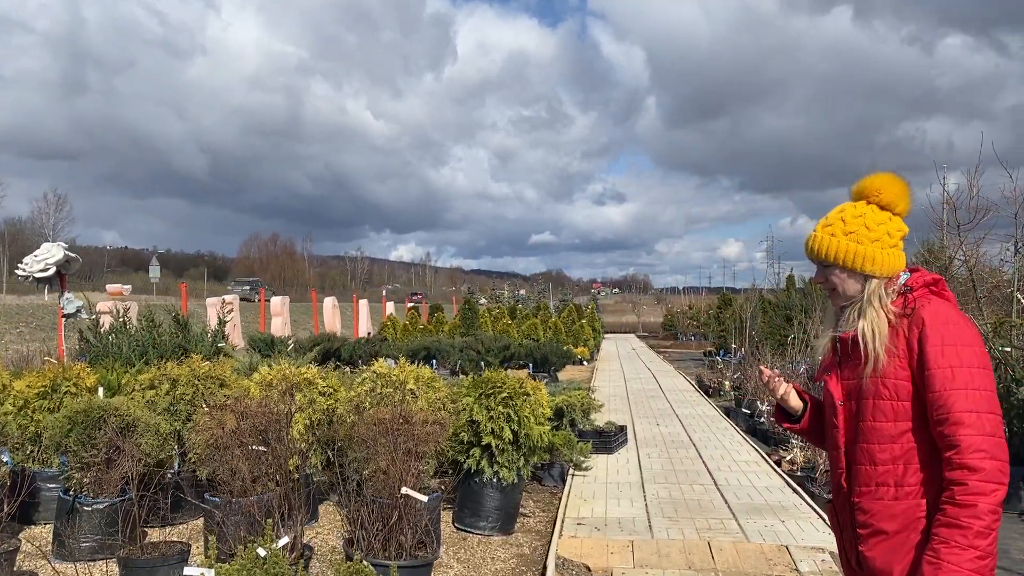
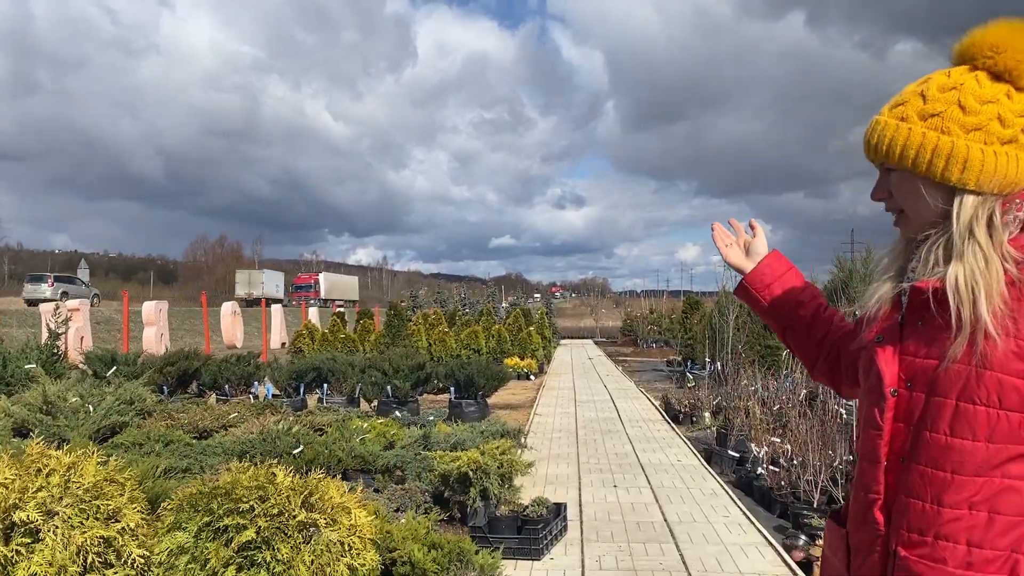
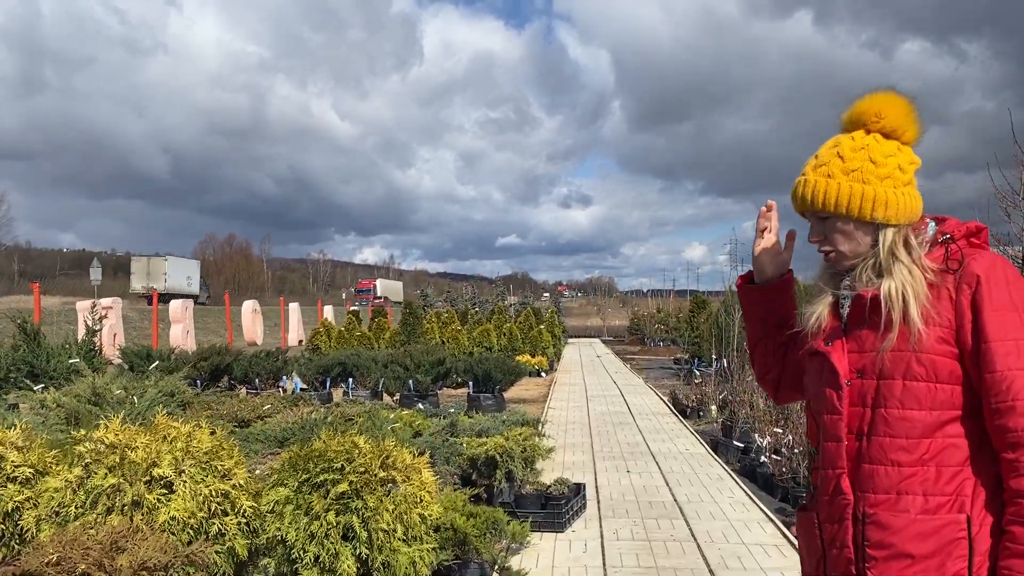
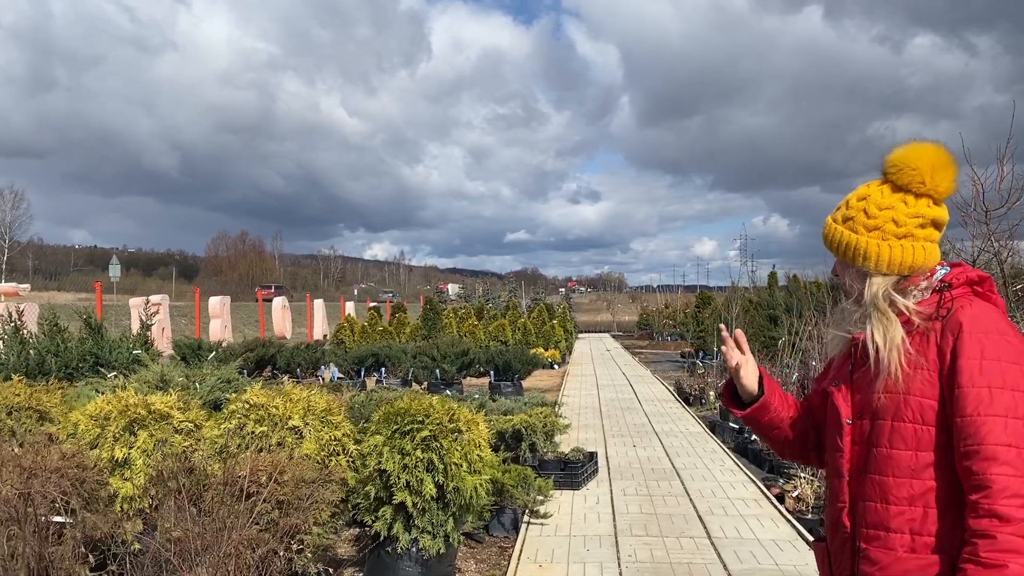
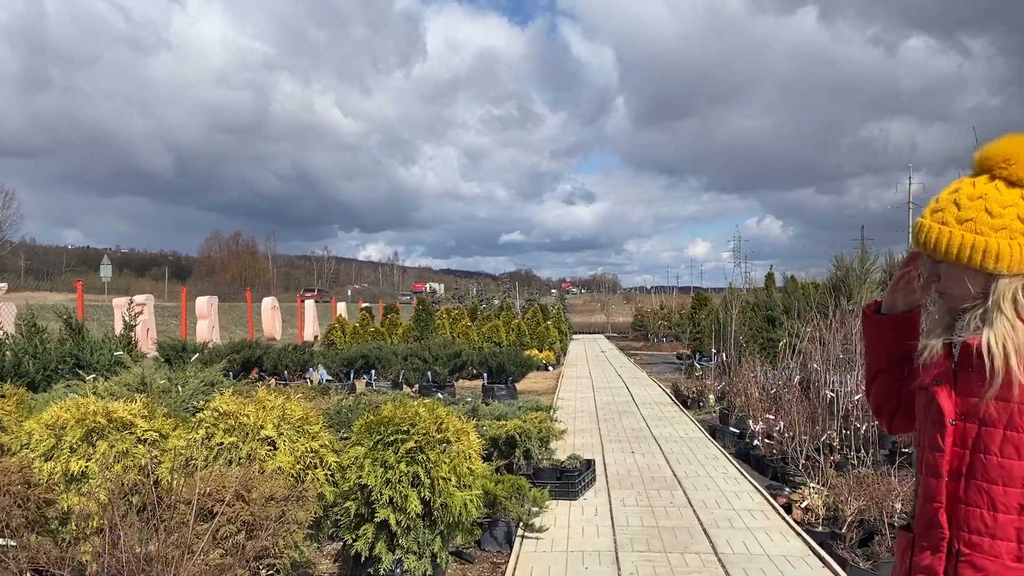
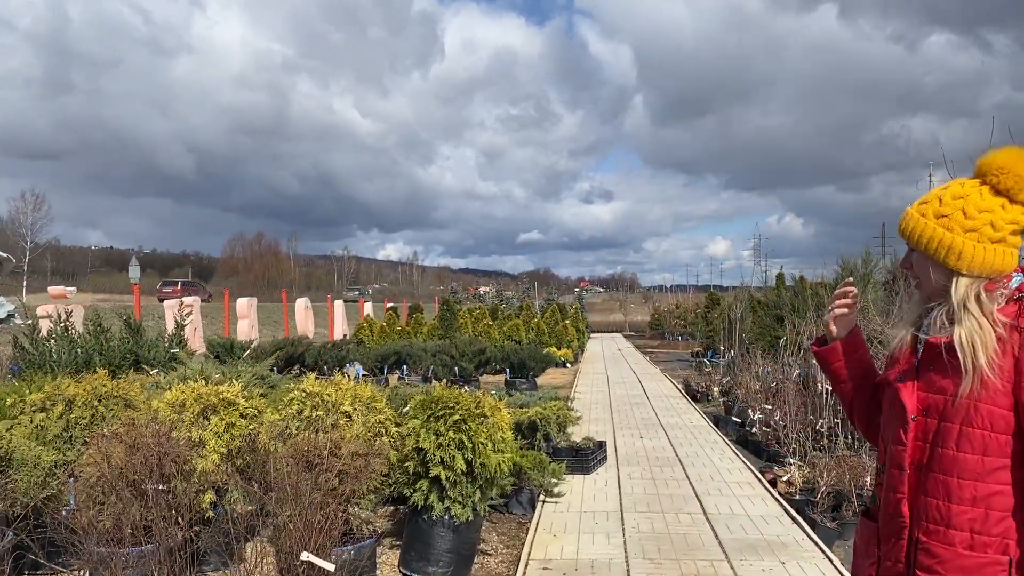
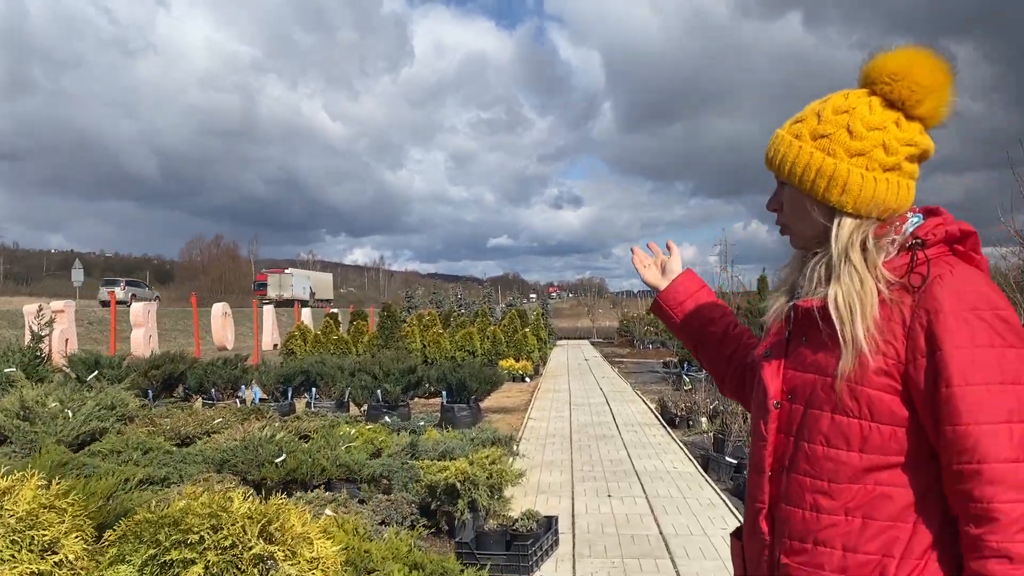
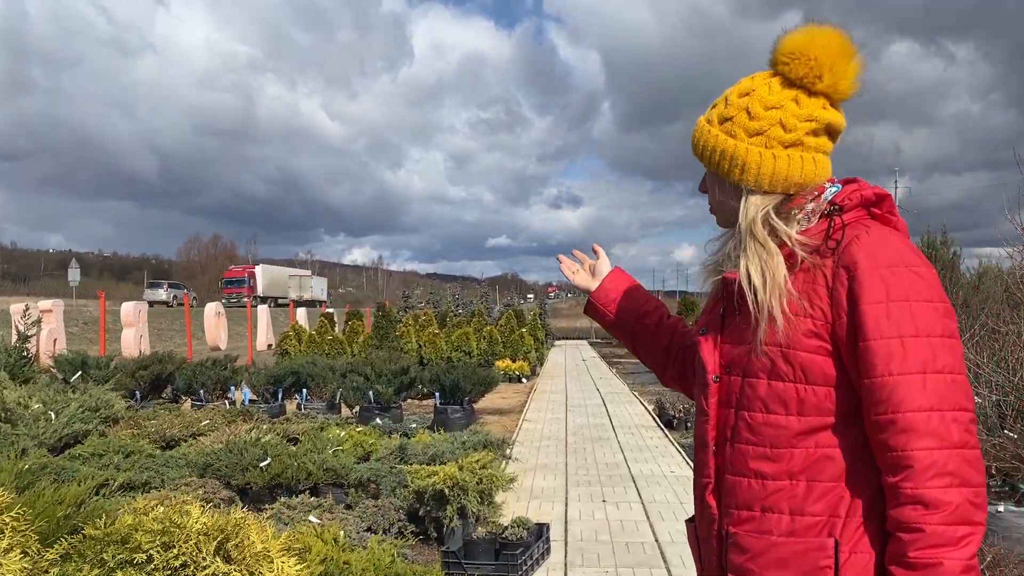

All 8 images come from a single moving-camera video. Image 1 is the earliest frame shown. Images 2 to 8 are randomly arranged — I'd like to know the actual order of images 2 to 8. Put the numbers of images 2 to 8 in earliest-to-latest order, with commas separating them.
6, 4, 5, 3, 2, 7, 8
